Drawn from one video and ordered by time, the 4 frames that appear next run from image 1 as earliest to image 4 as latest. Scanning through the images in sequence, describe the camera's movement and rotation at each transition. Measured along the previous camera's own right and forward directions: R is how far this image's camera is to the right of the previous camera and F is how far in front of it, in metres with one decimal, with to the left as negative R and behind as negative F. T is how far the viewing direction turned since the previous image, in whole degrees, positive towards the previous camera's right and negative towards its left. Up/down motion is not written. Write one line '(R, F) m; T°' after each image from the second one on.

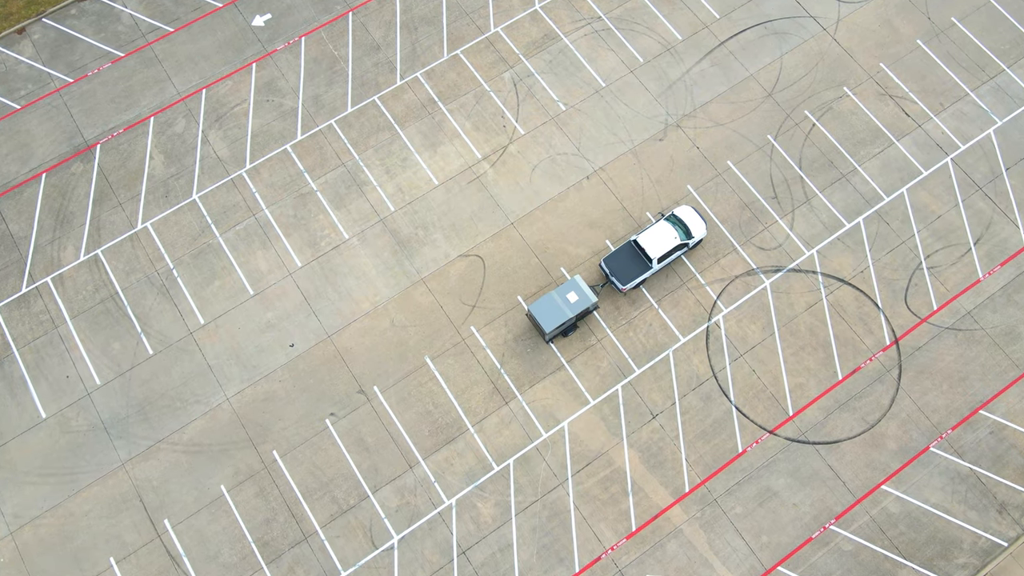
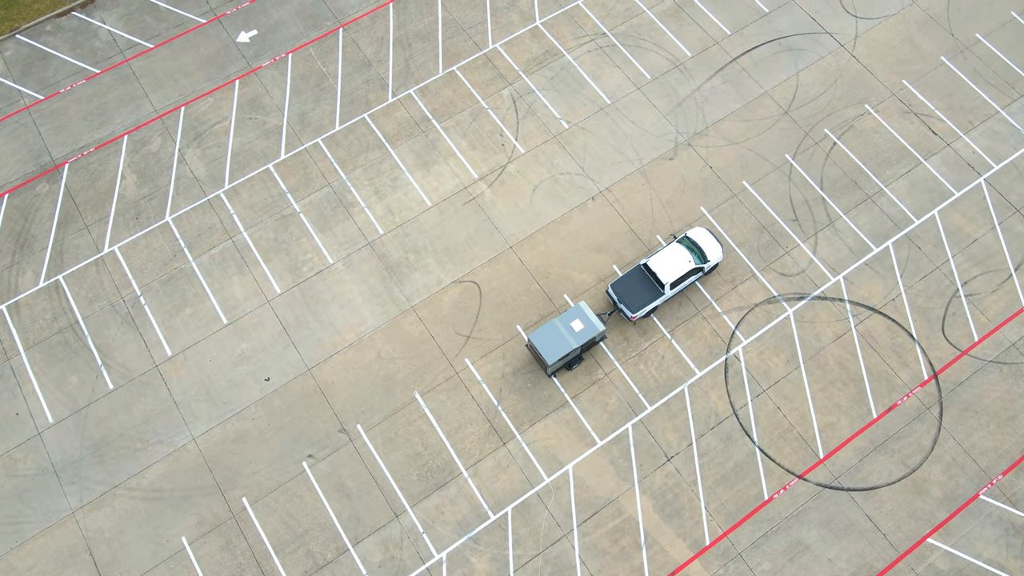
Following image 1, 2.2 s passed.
(+0.3, +2.1) m; -1°
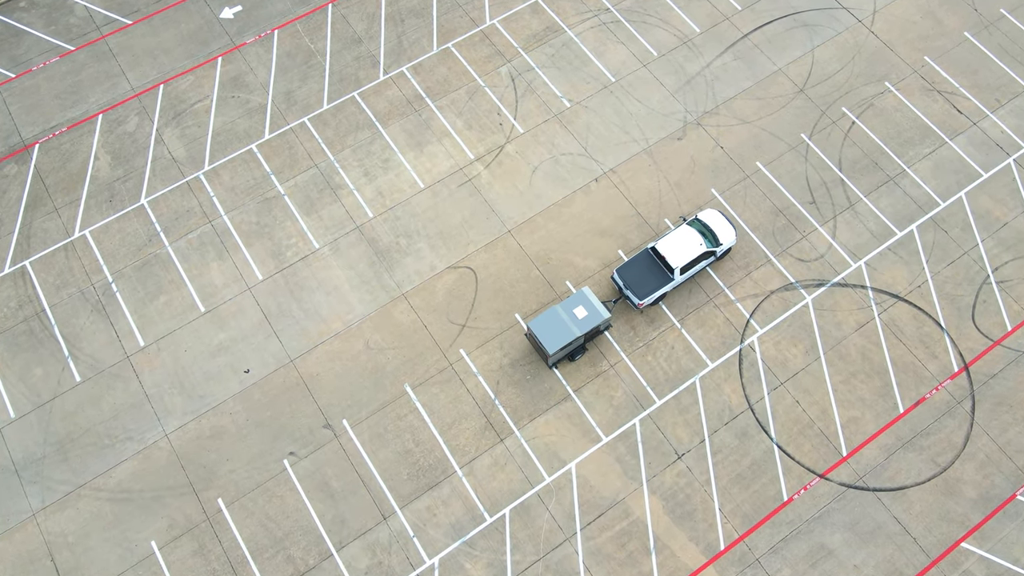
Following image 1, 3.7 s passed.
(+0.2, +1.5) m; 0°
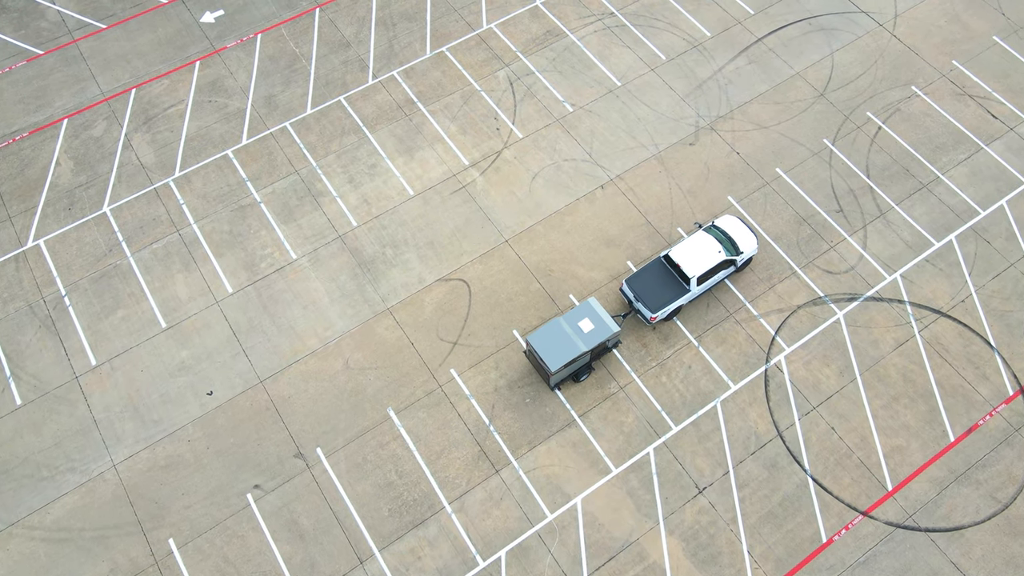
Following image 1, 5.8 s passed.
(+0.3, +2.1) m; -1°
